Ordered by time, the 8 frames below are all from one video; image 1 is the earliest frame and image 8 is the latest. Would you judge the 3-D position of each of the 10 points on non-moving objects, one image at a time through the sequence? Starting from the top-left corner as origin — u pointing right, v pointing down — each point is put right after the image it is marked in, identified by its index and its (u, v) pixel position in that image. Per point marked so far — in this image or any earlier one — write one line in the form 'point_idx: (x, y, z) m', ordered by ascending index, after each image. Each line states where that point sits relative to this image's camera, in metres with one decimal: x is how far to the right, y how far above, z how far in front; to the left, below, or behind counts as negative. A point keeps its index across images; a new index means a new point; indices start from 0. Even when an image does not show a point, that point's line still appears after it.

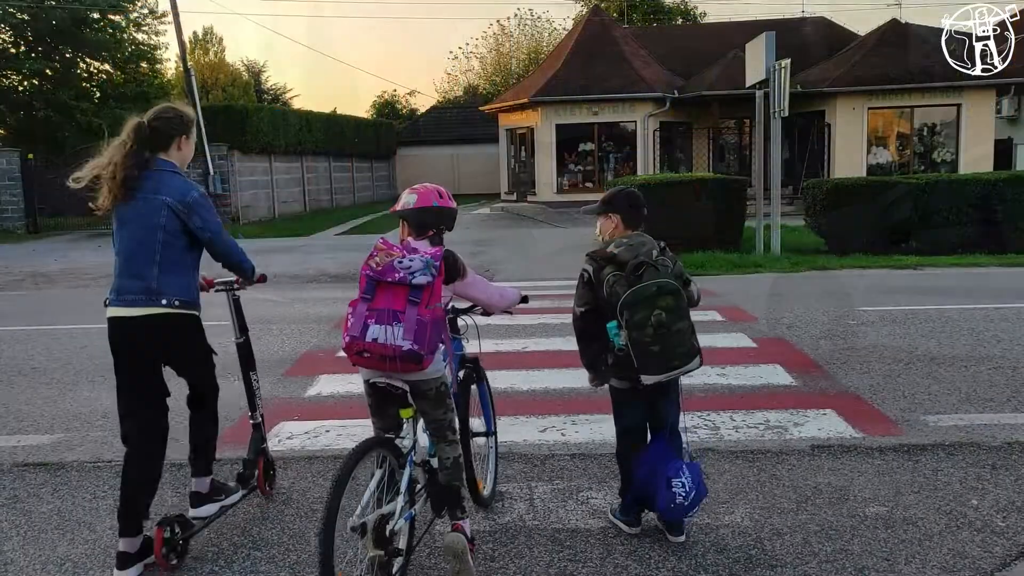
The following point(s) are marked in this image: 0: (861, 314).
0: (+3.6, -0.3, +9.2) m
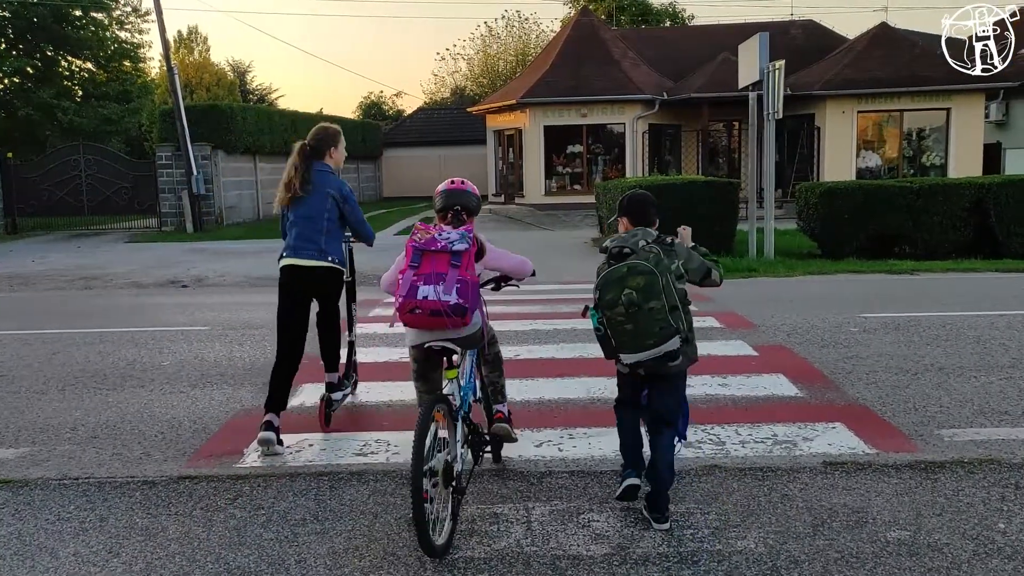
0: (+3.5, -0.3, +8.9) m
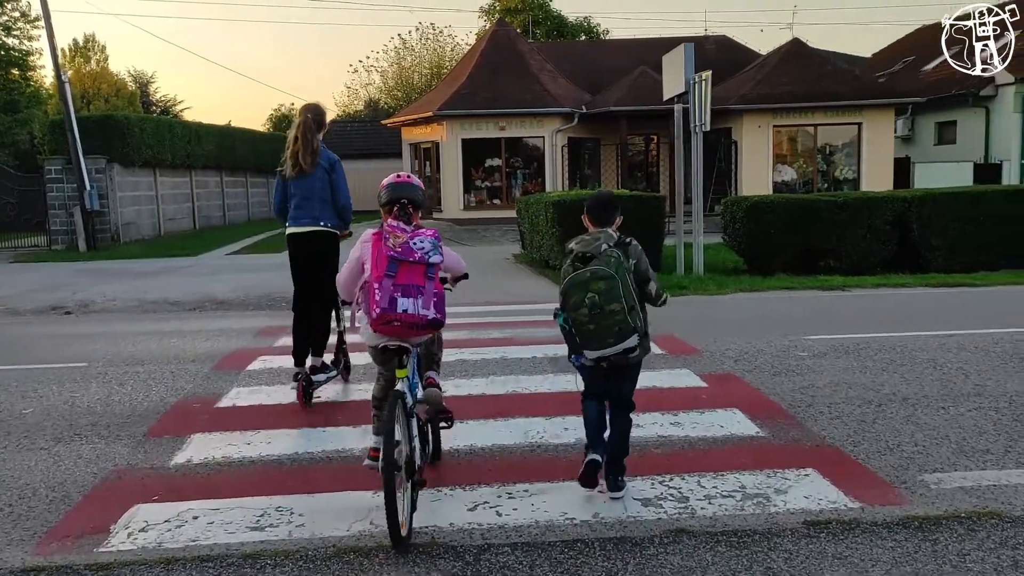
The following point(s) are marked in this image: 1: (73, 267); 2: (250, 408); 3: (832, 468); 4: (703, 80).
0: (+2.8, -0.5, +8.4) m
1: (-9.7, +0.5, +19.9) m
2: (-1.9, -0.9, +6.6) m
3: (+1.8, -1.0, +5.2) m
4: (+3.1, +3.3, +14.4) m
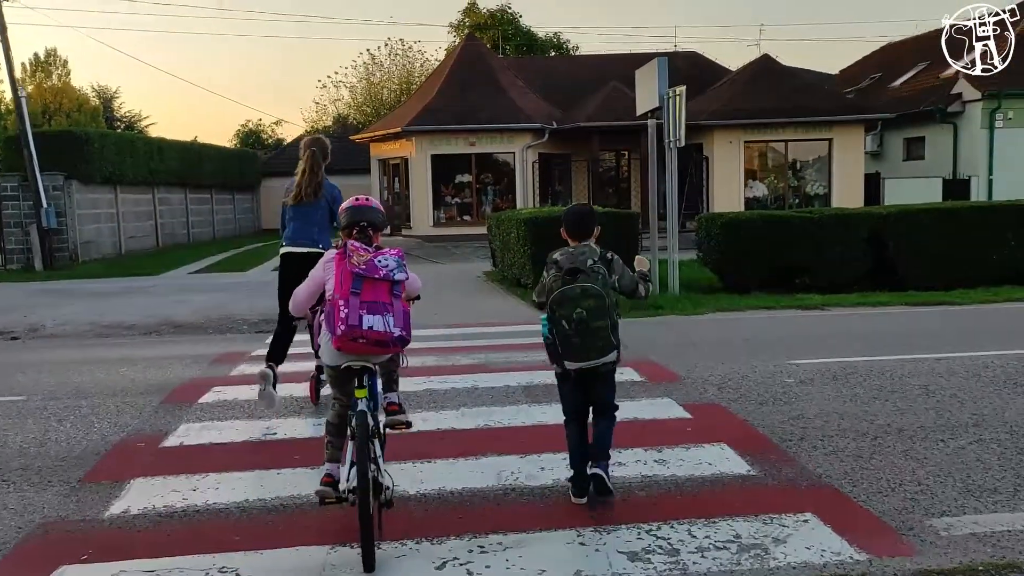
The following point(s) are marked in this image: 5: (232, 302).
0: (+2.5, -0.7, +8.0) m
1: (-10.3, 0.0, +19.1) m
2: (-2.1, -1.1, +6.1) m
3: (+1.7, -1.2, +4.8) m
4: (+2.6, +3.0, +14.1) m
5: (-4.9, -0.3, +15.7) m
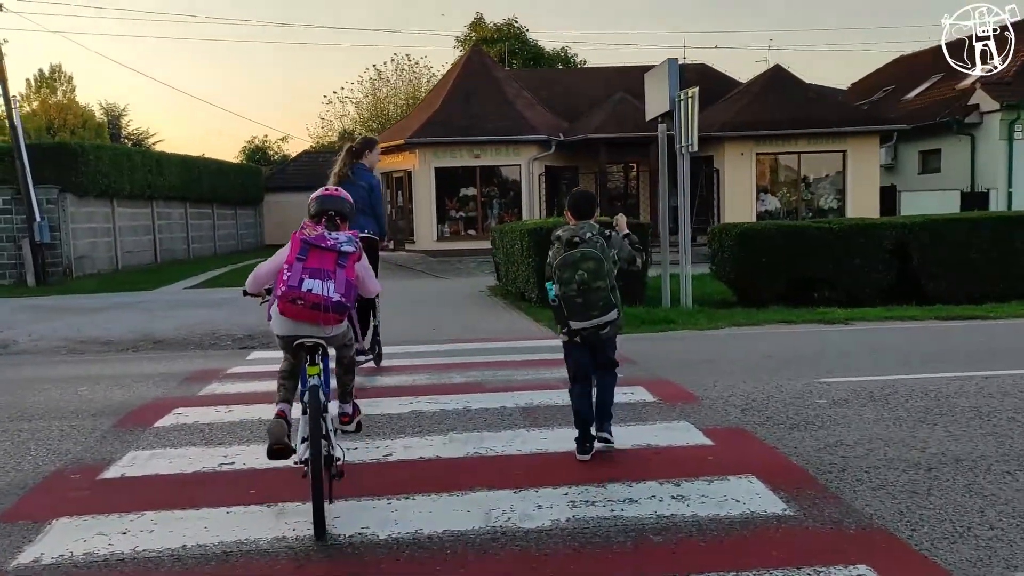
0: (+2.5, -0.8, +7.2) m
1: (-10.2, -0.3, +18.4) m
2: (-2.1, -1.1, +5.2) m
3: (+1.6, -1.2, +3.9) m
4: (+2.6, +2.8, +13.3) m
5: (-4.8, -0.5, +15.0) m
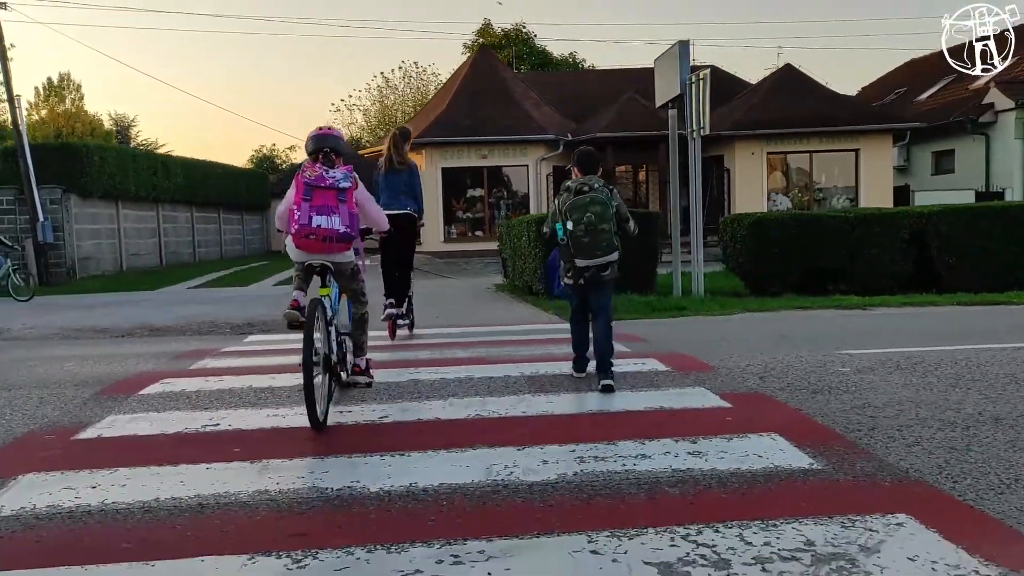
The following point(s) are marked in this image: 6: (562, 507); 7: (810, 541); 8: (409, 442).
0: (+2.5, -0.5, +6.8) m
1: (-10.0, -0.2, +18.1) m
2: (-2.1, -0.8, +4.9) m
3: (+1.6, -0.9, +3.6) m
4: (+2.7, +3.0, +13.0) m
5: (-4.7, -0.4, +14.7) m
6: (+0.2, -0.9, +3.7) m
7: (+1.1, -0.9, +3.2) m
8: (-0.5, -0.8, +4.8) m
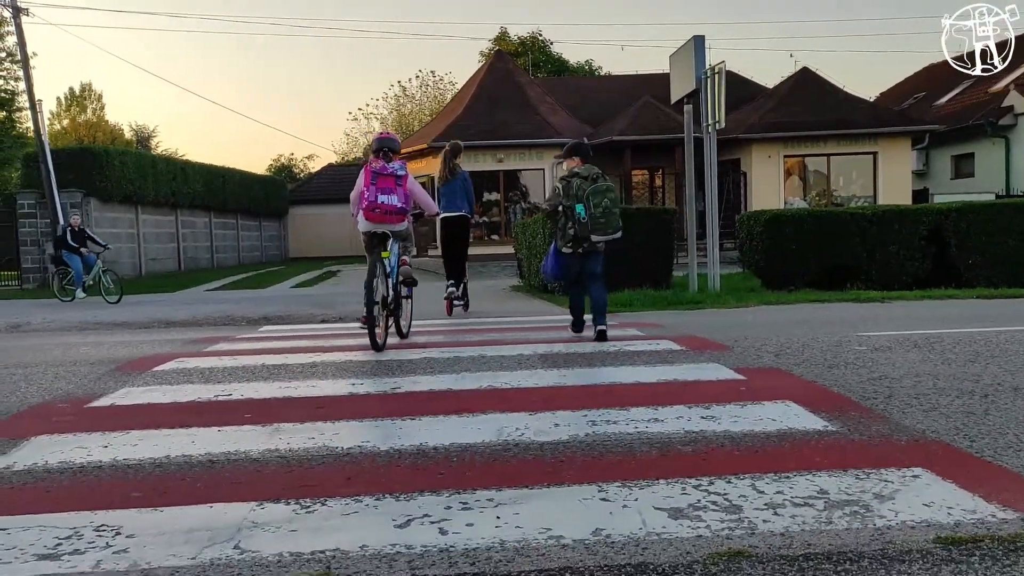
0: (+2.6, -0.4, +6.7) m
1: (-9.7, -0.2, +18.3) m
2: (-2.1, -0.7, +4.9) m
3: (+1.7, -0.7, +3.5) m
4: (+2.9, +3.1, +13.0) m
5: (-4.5, -0.3, +14.7) m
6: (+0.2, -0.7, +3.7) m
7: (+1.1, -0.7, +3.2) m
8: (-0.5, -0.6, +4.8) m
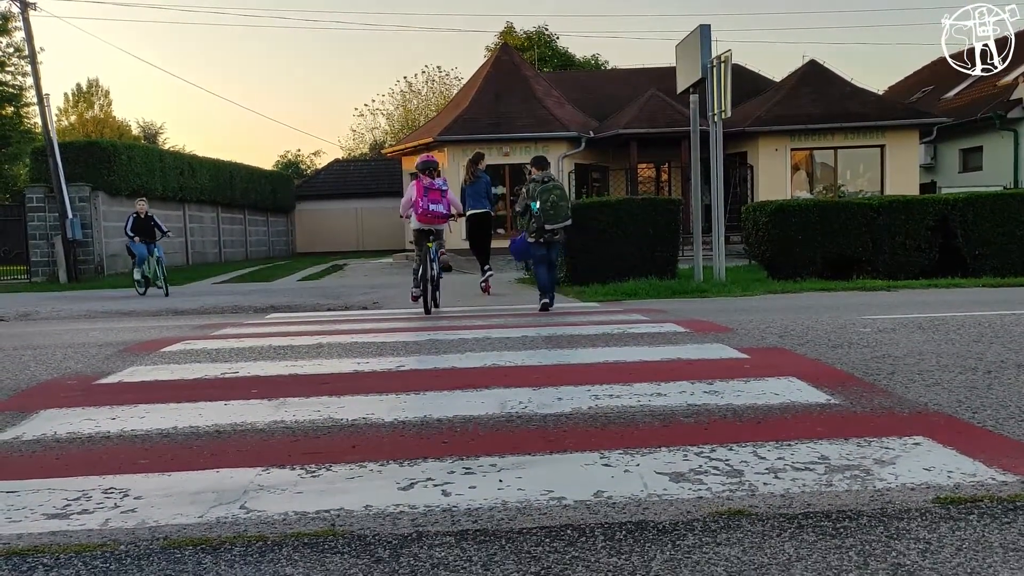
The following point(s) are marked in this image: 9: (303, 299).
0: (+2.7, -0.3, +6.7) m
1: (-9.6, -0.1, +18.4) m
2: (-2.0, -0.5, +5.0) m
3: (+1.7, -0.6, +3.5) m
4: (+3.0, +3.2, +13.0) m
5: (-4.4, -0.2, +14.8) m
6: (+0.3, -0.6, +3.7) m
7: (+1.1, -0.6, +3.2) m
8: (-0.5, -0.5, +4.8) m
9: (-3.1, -0.1, +13.5) m
